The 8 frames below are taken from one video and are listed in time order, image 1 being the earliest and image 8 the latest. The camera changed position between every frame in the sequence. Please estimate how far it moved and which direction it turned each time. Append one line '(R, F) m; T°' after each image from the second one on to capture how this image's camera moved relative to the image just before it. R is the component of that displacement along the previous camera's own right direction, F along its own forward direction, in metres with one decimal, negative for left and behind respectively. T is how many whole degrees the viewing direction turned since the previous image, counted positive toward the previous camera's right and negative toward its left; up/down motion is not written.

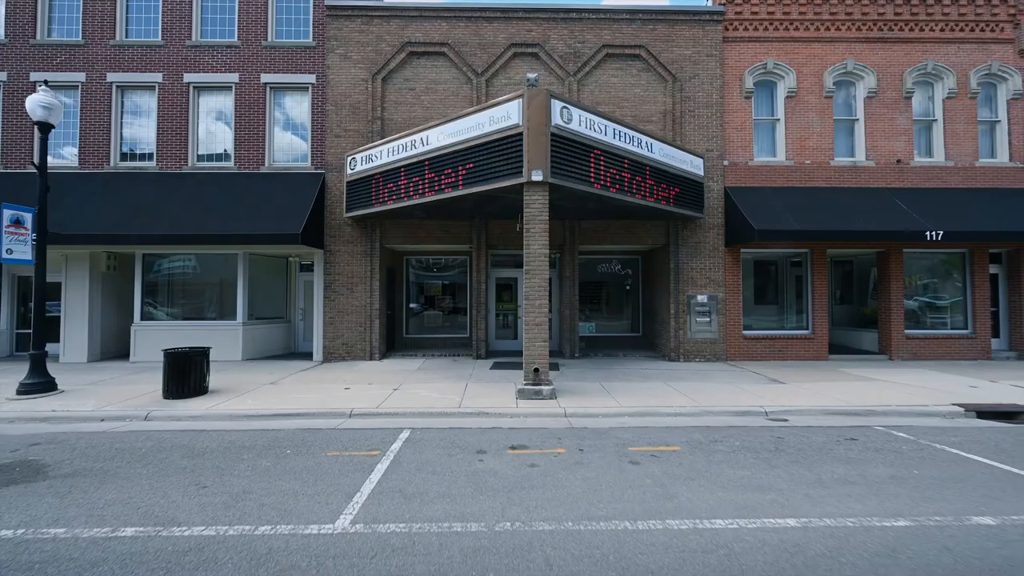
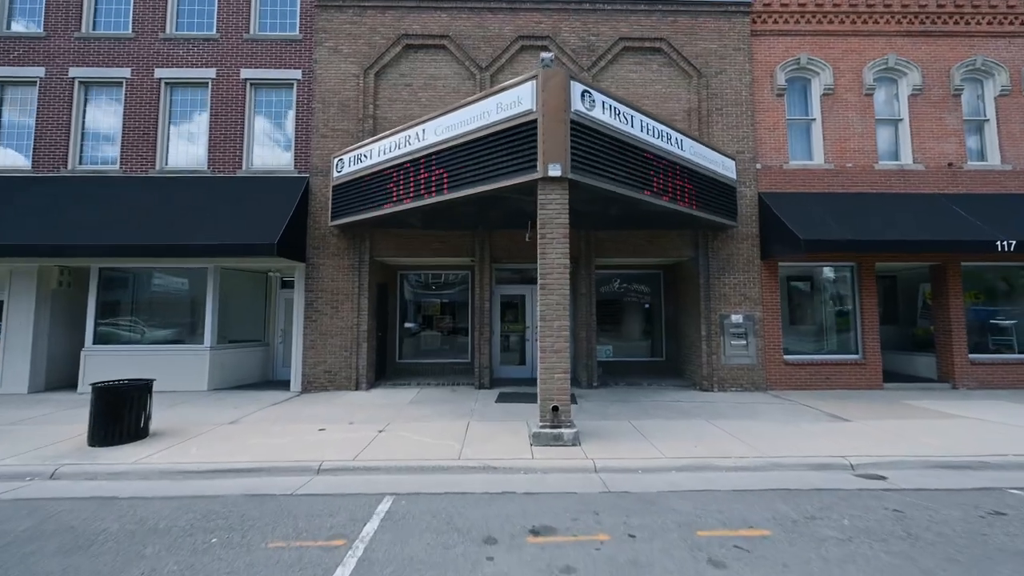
(-0.2, +1.4) m; 0°
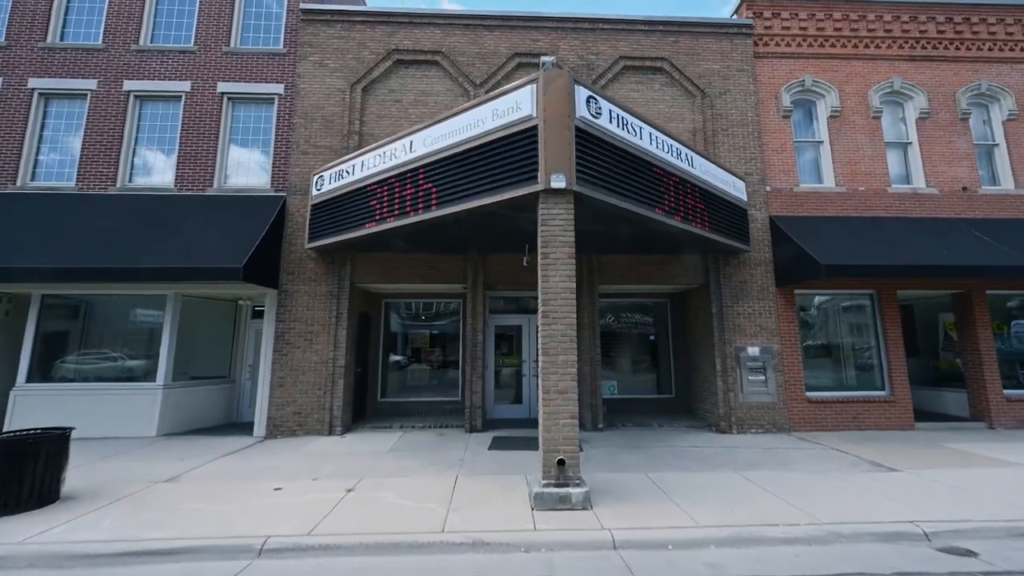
(-0.1, +0.9) m; +1°
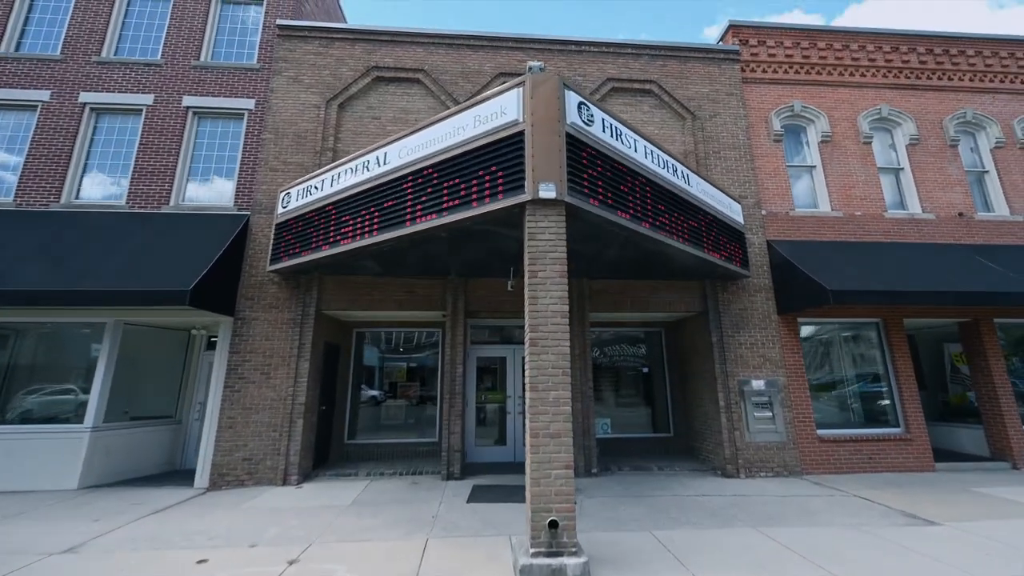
(+0.1, +0.8) m; +2°
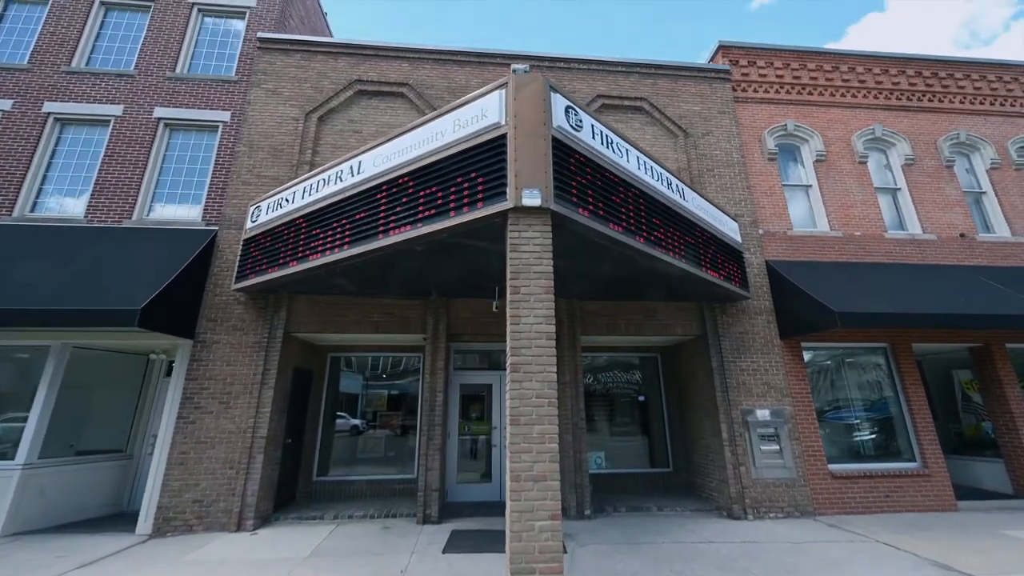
(+0.1, +0.5) m; +1°
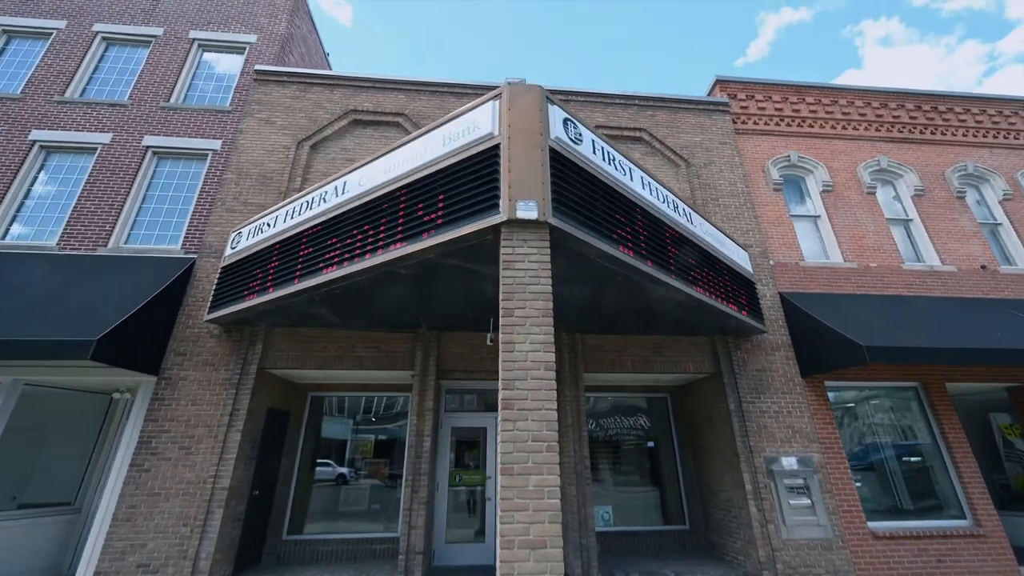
(+0.1, +0.6) m; 0°
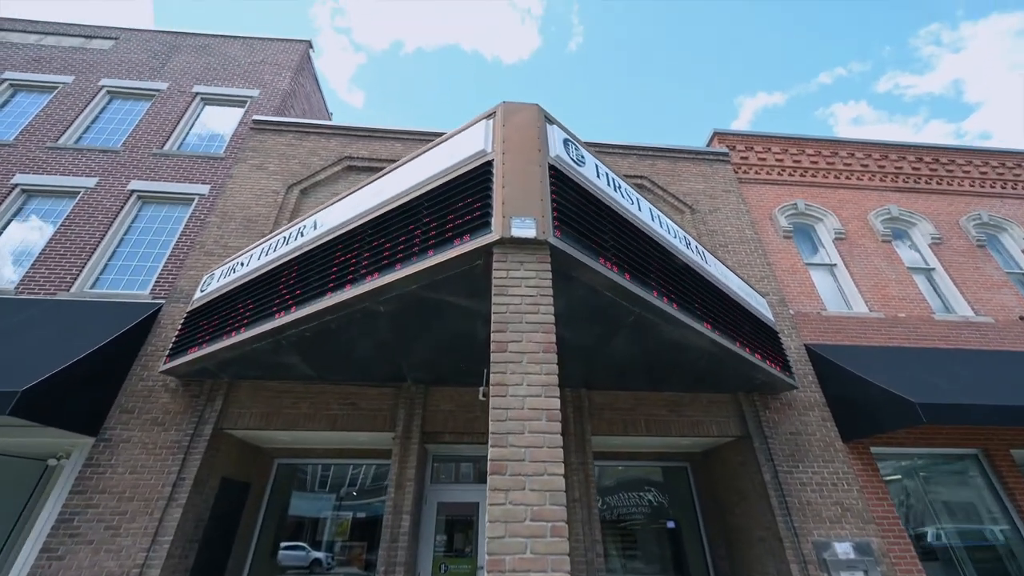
(+0.1, +0.7) m; 0°
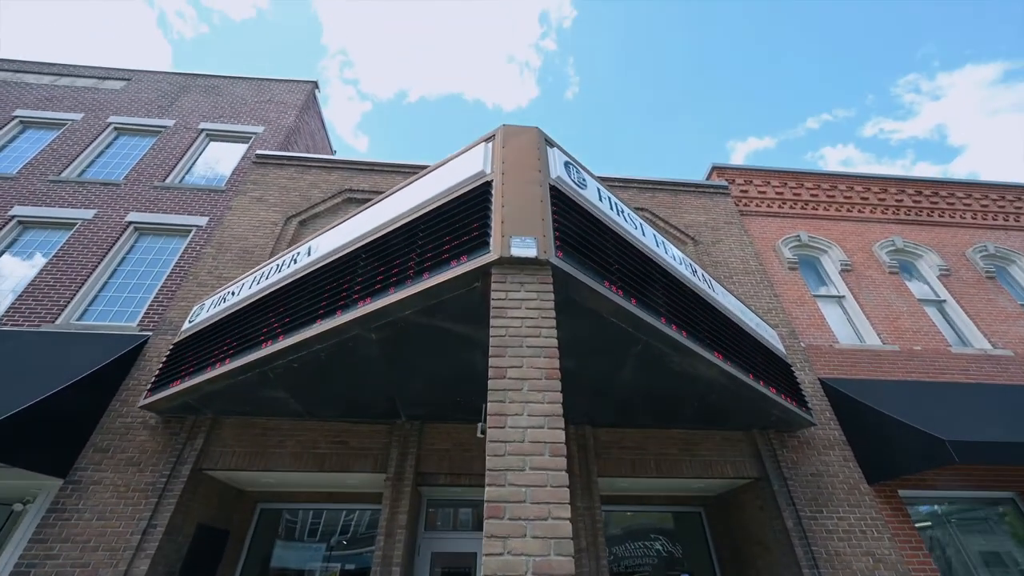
(0.0, +0.2) m; 0°
